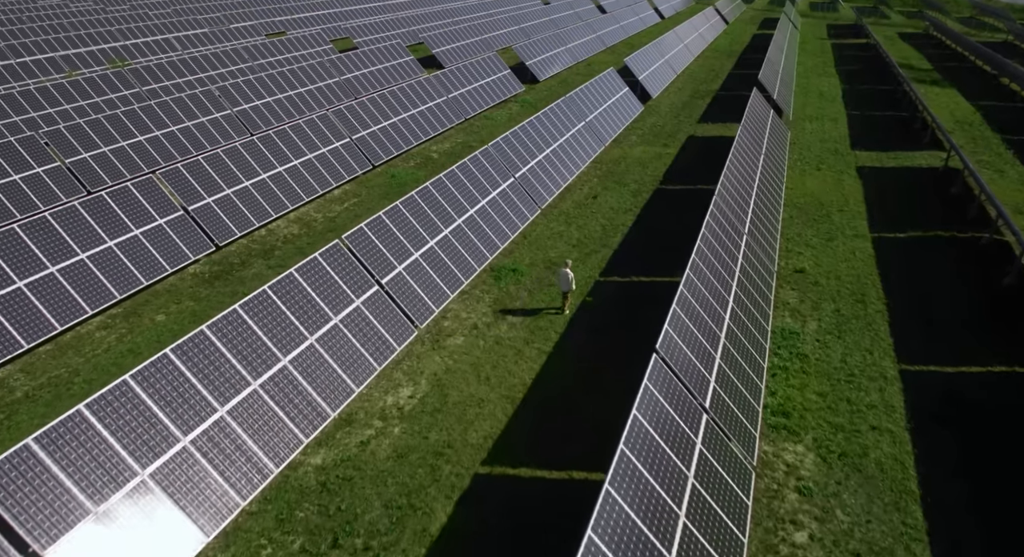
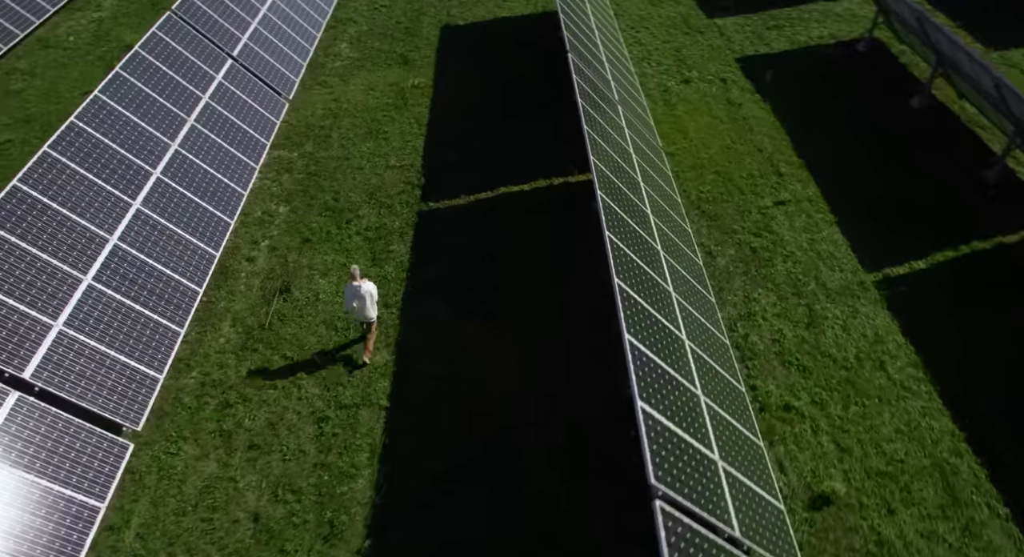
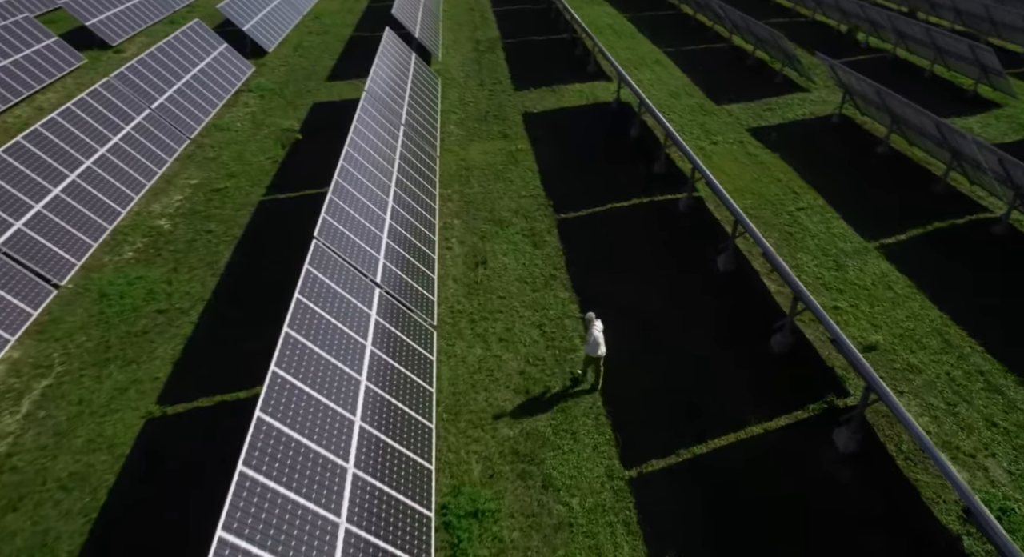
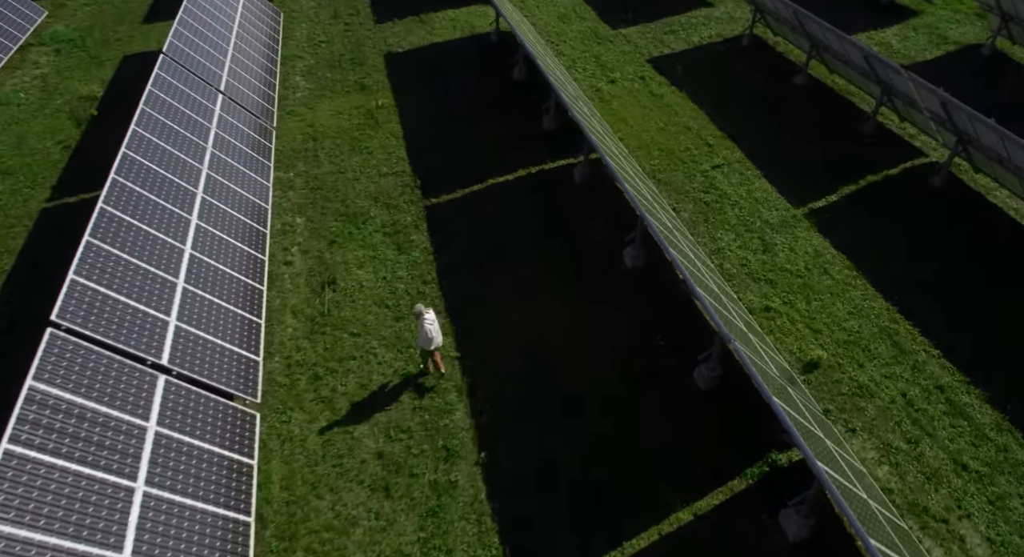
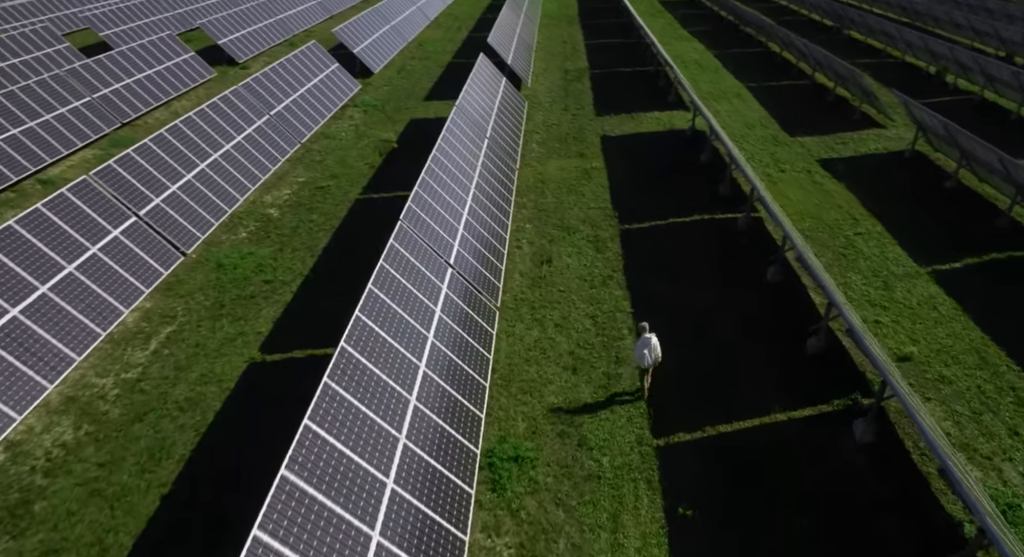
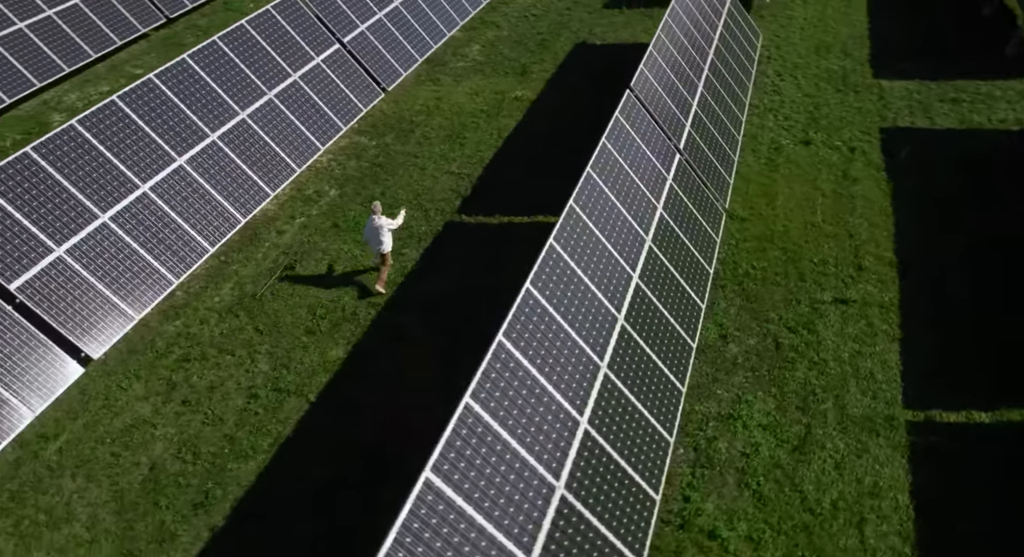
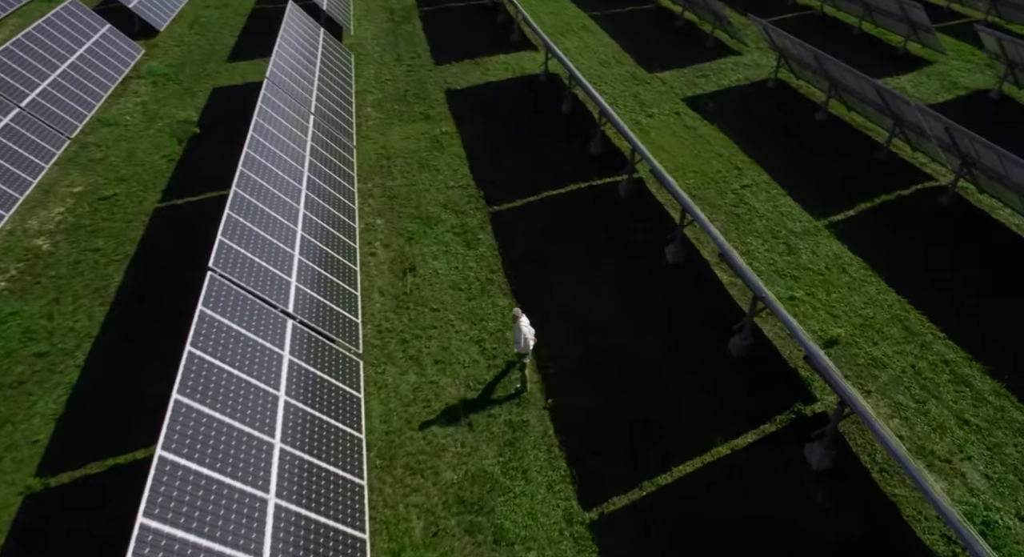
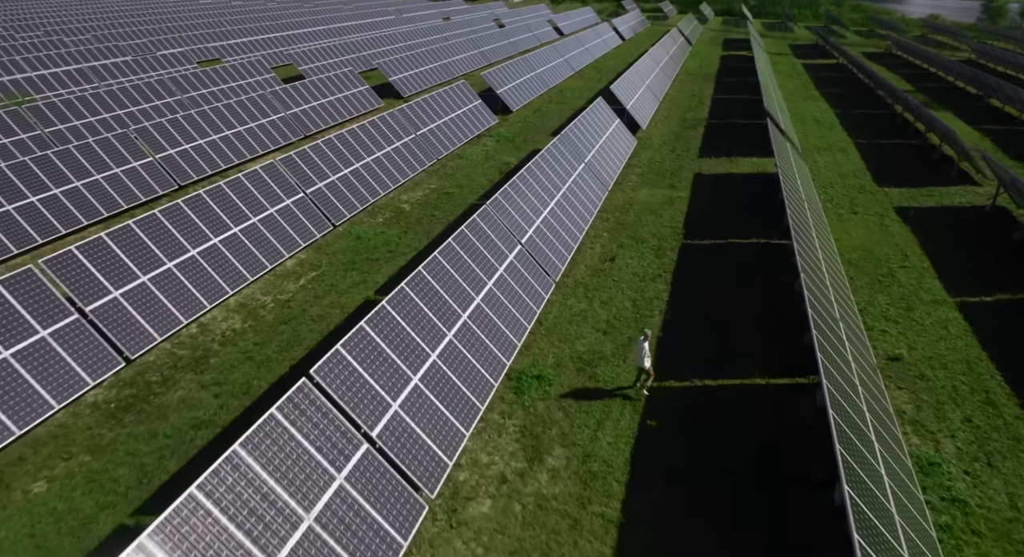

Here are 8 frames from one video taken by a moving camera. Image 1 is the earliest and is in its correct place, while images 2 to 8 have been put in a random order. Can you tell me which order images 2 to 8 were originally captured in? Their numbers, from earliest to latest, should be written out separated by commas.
8, 5, 3, 7, 4, 2, 6
